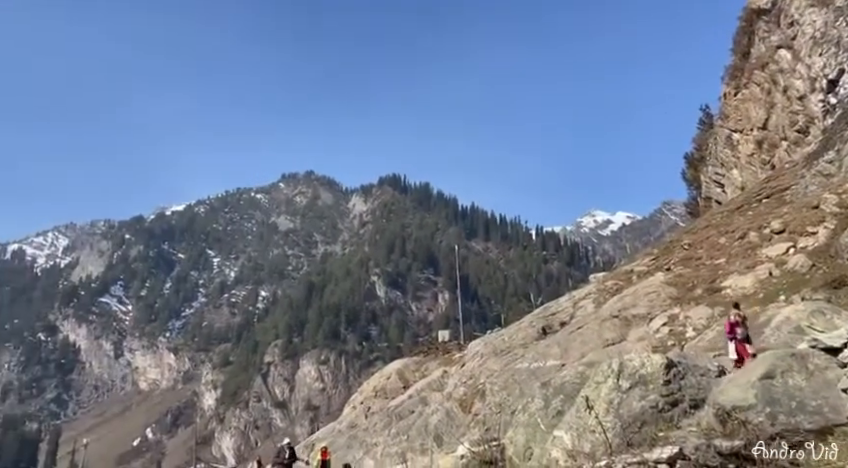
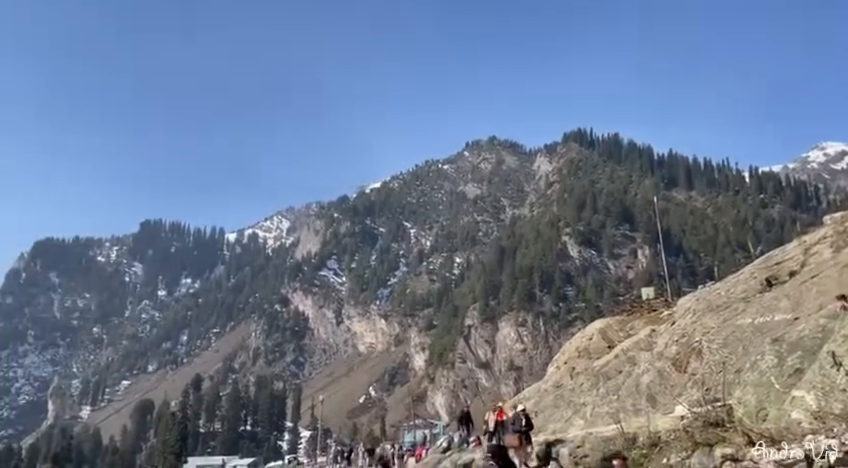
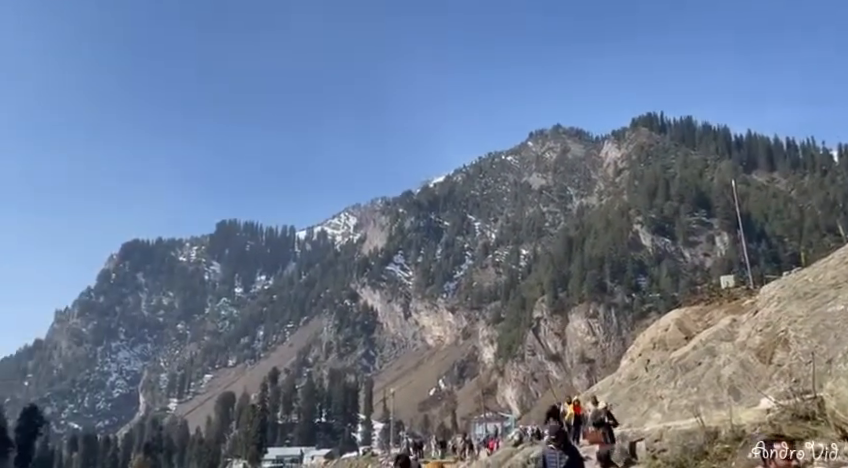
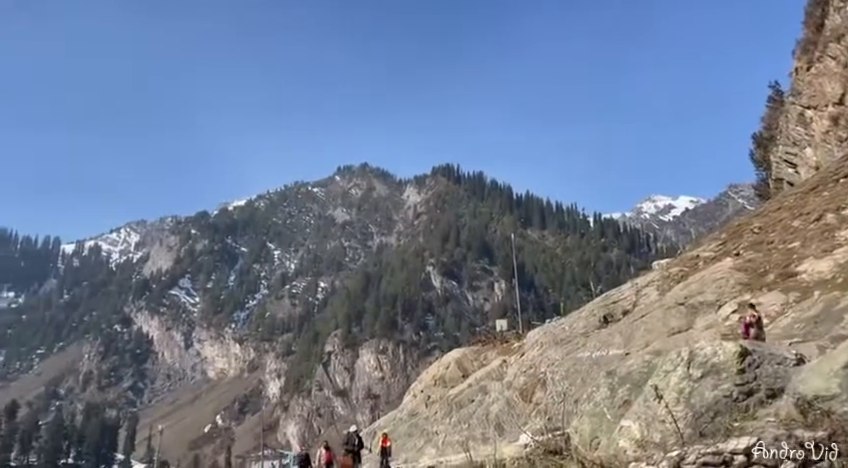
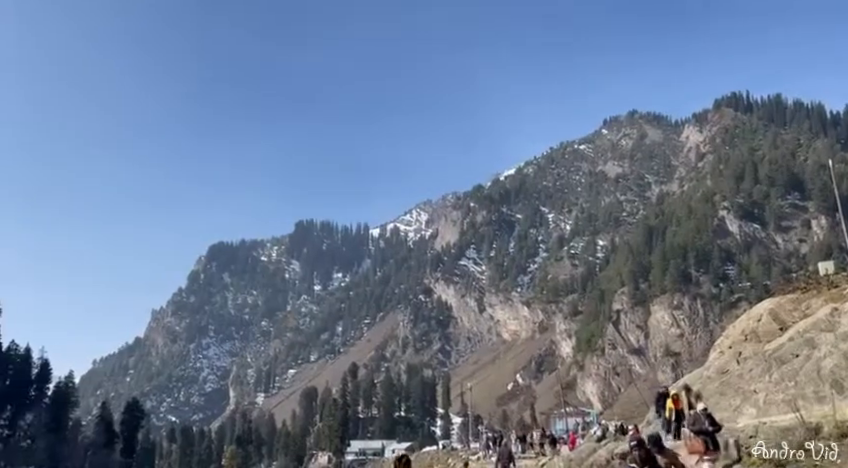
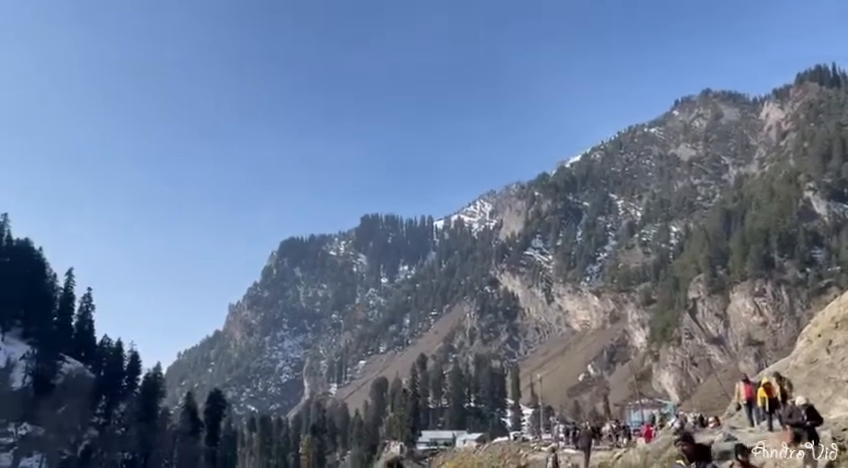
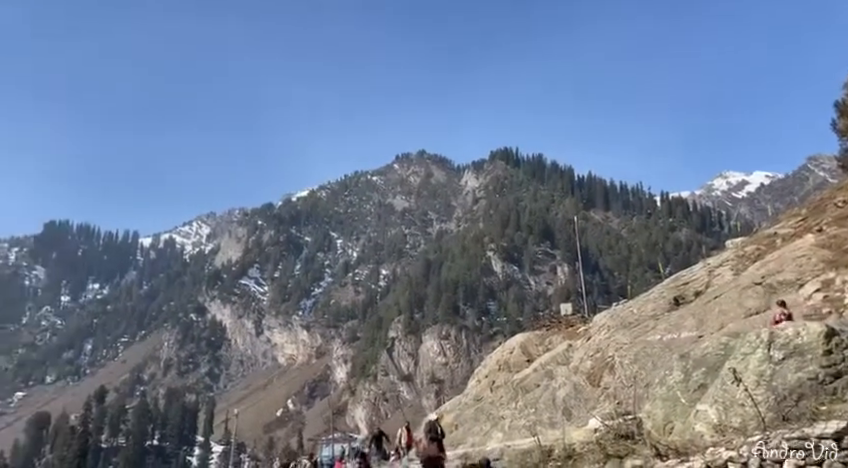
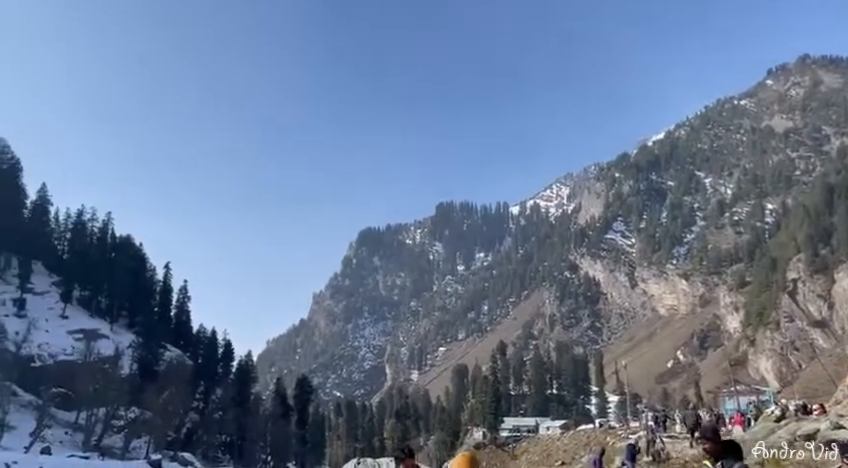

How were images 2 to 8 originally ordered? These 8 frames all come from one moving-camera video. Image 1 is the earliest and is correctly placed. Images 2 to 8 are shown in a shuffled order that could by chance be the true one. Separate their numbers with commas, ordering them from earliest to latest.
4, 7, 2, 3, 5, 6, 8
